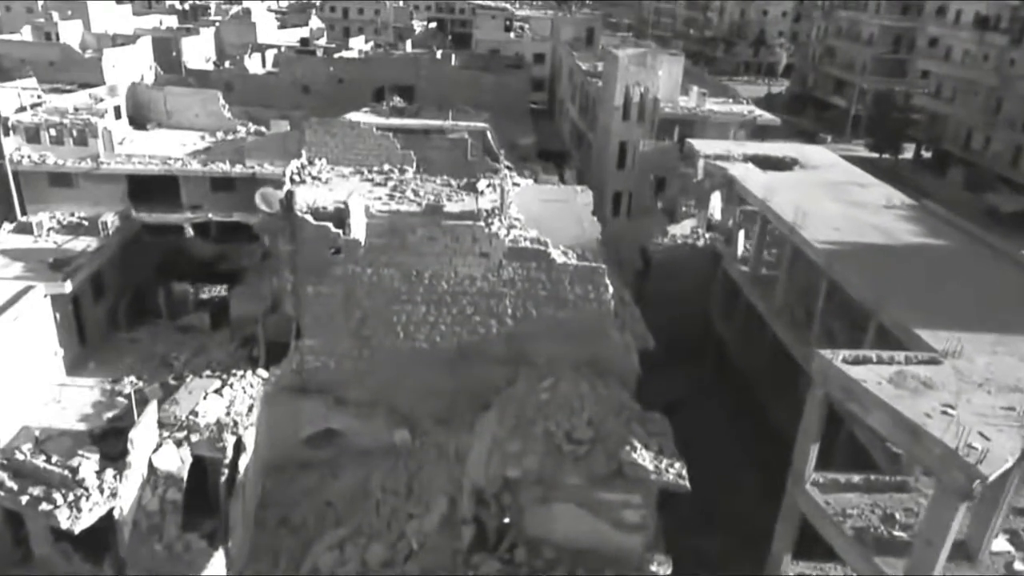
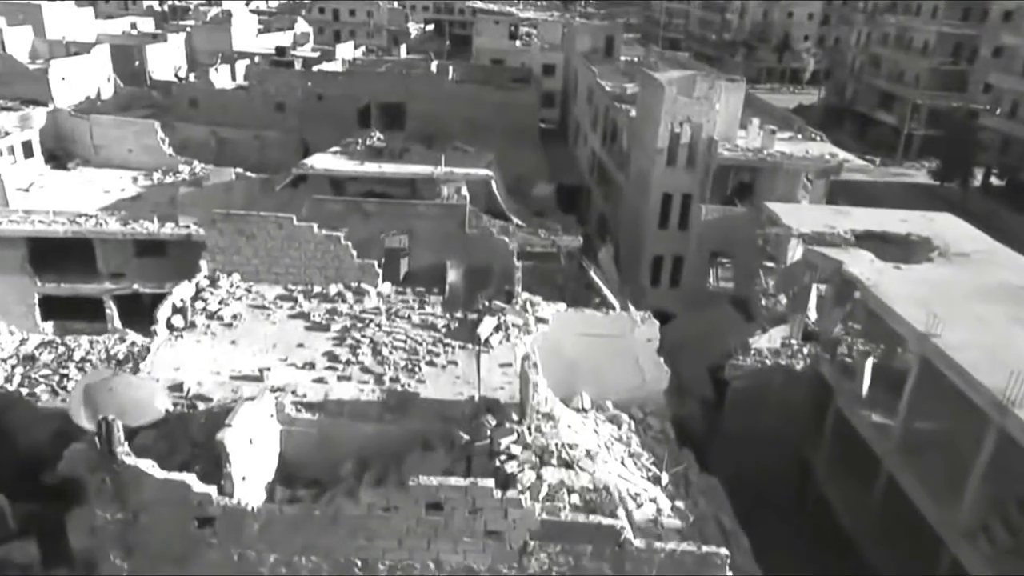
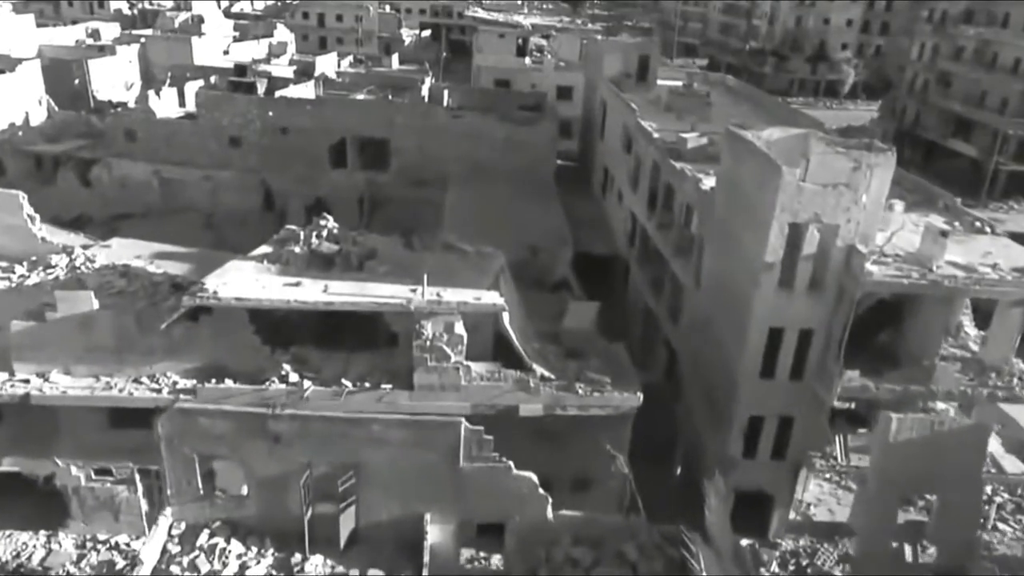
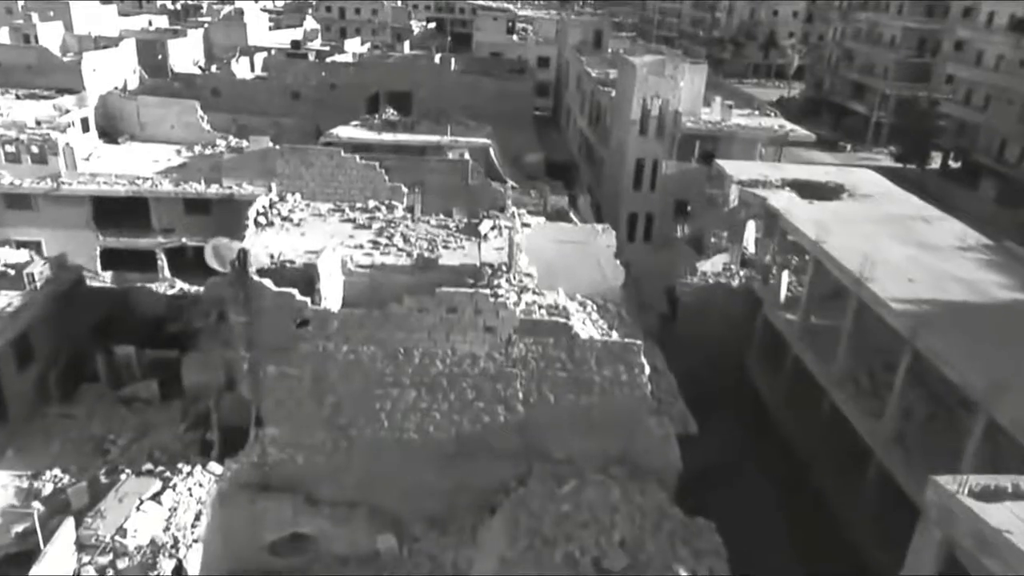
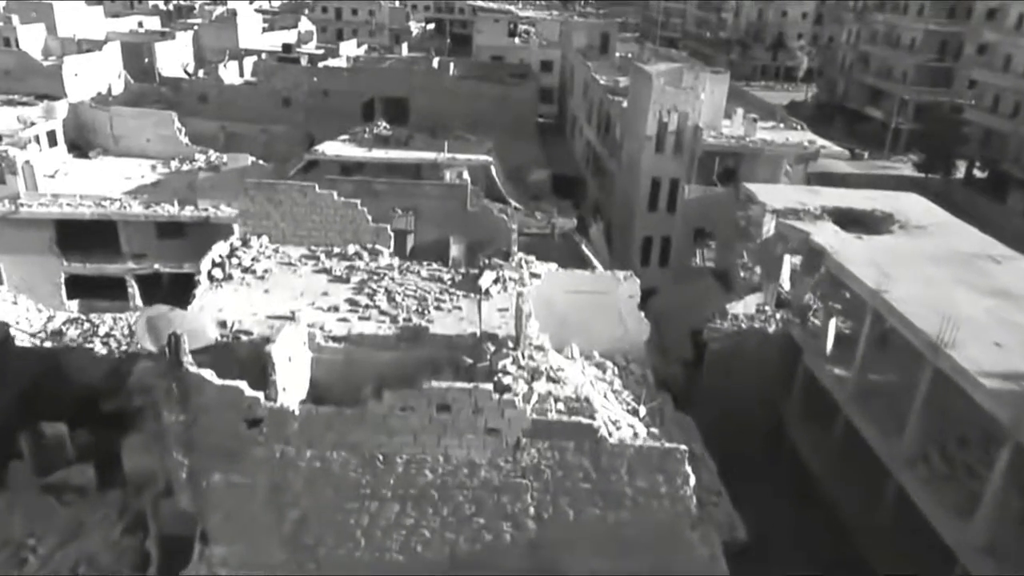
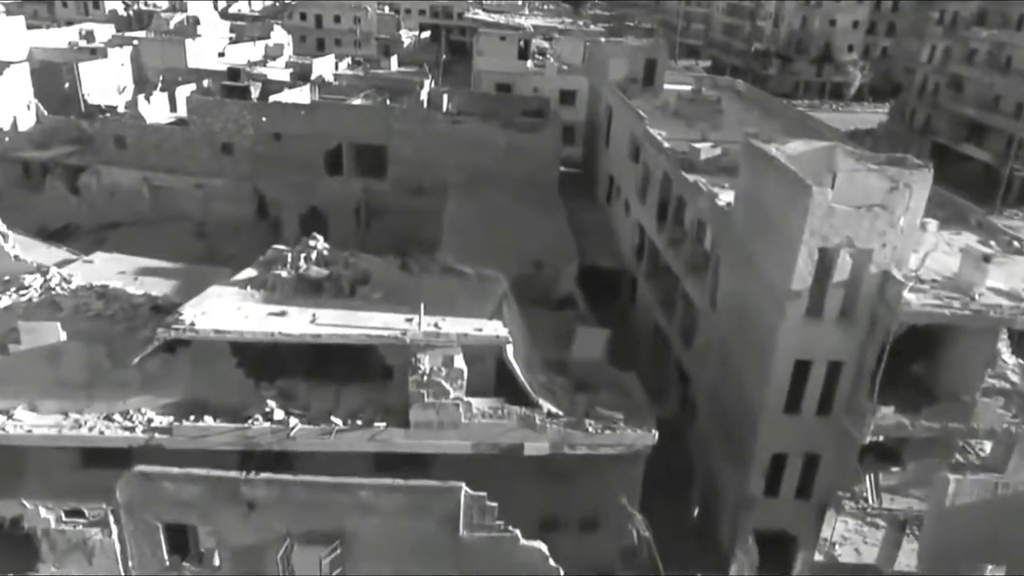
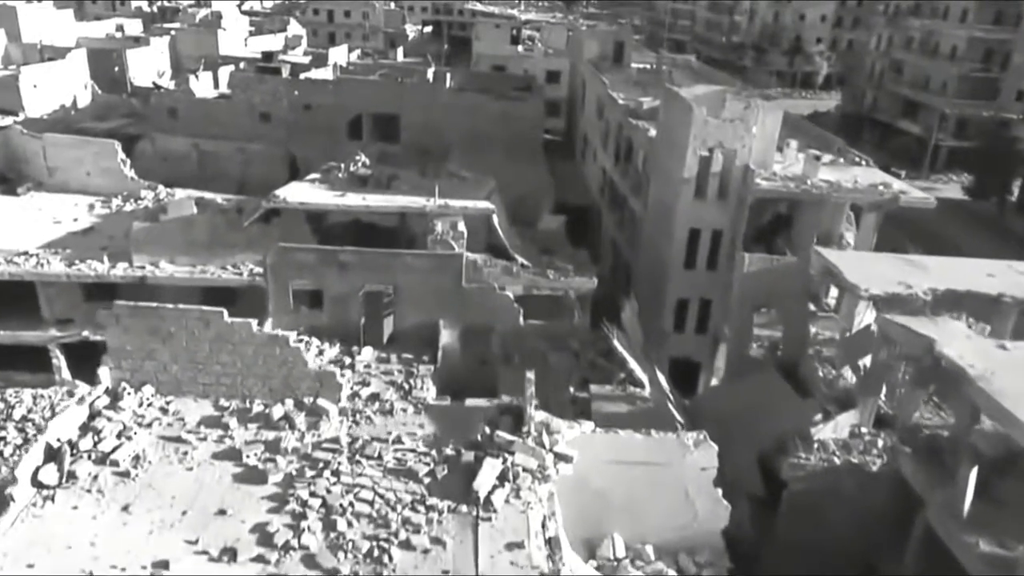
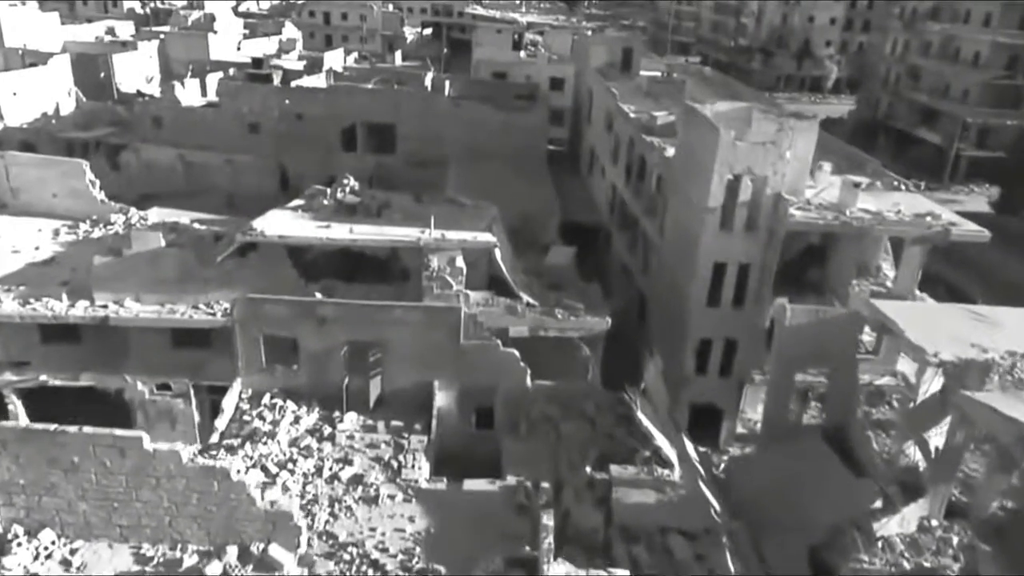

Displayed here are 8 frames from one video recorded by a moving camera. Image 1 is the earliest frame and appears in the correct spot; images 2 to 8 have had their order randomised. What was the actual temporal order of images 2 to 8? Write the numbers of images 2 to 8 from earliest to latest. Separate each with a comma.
4, 5, 2, 7, 8, 3, 6
